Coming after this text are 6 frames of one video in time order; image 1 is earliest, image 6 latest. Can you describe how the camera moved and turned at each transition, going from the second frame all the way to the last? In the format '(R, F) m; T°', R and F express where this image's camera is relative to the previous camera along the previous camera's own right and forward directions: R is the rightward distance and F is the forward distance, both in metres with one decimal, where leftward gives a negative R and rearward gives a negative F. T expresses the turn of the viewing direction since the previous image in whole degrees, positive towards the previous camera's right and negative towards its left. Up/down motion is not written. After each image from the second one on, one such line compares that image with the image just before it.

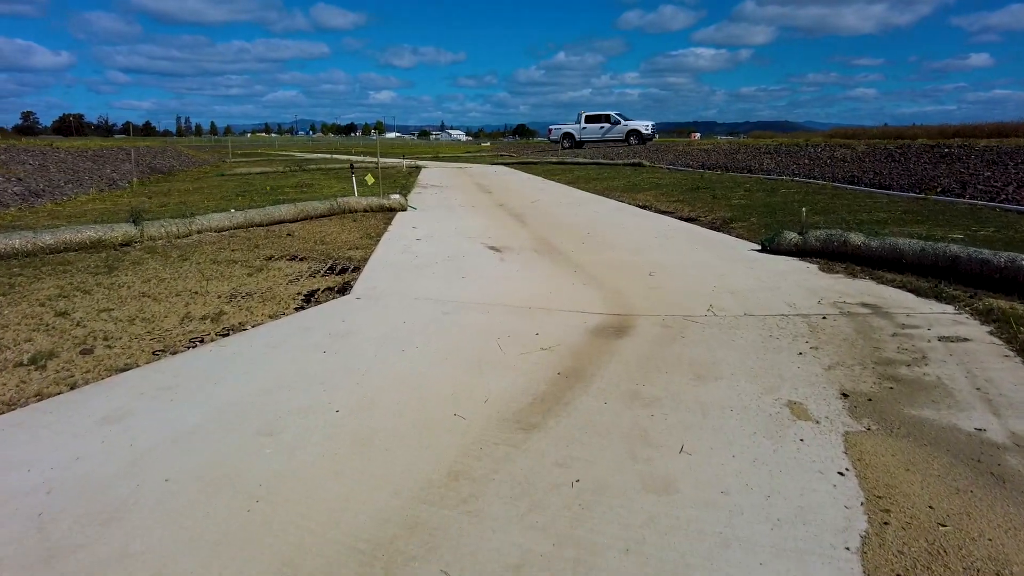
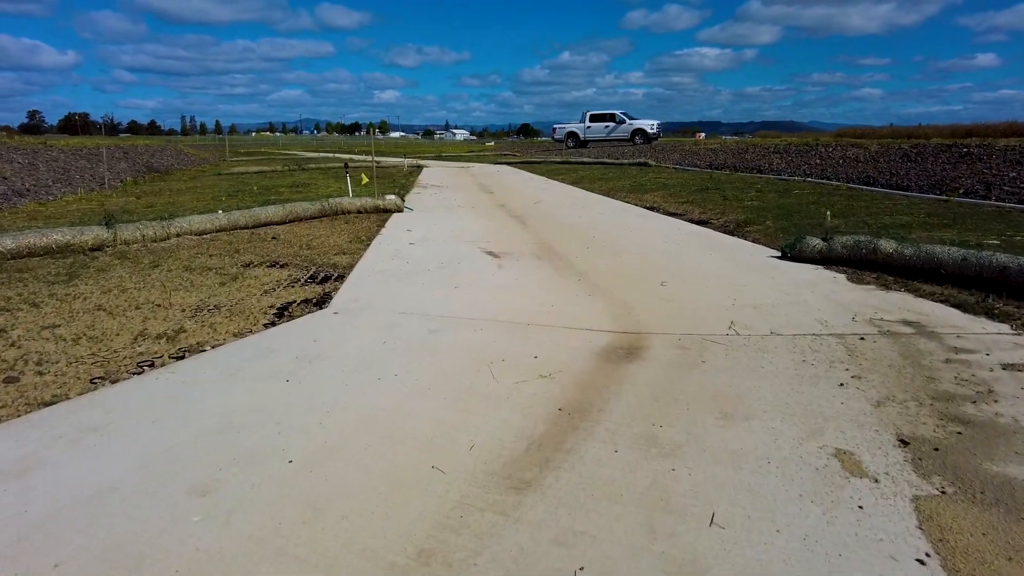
(+0.1, +0.5) m; 0°
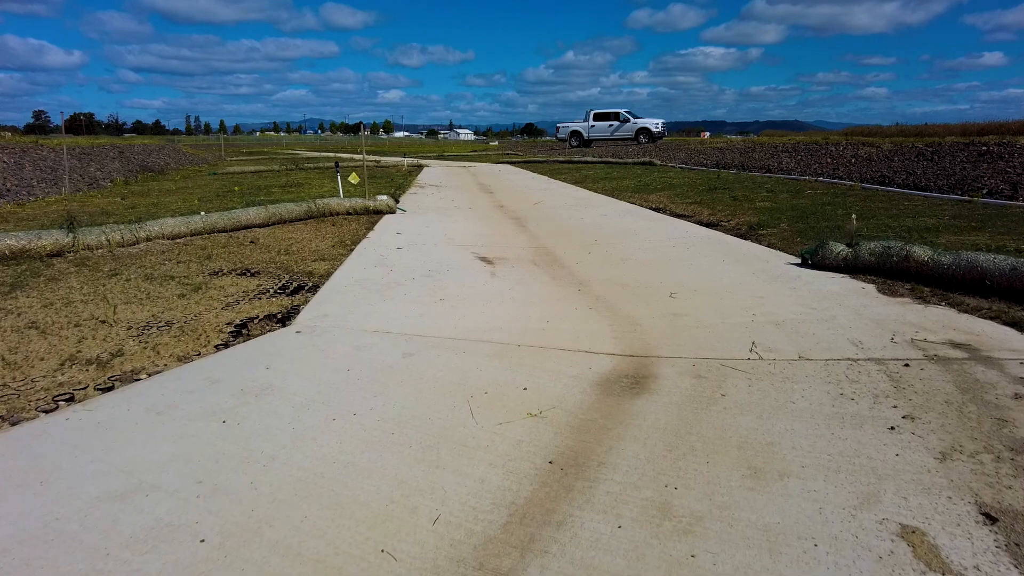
(+0.1, +0.6) m; 0°
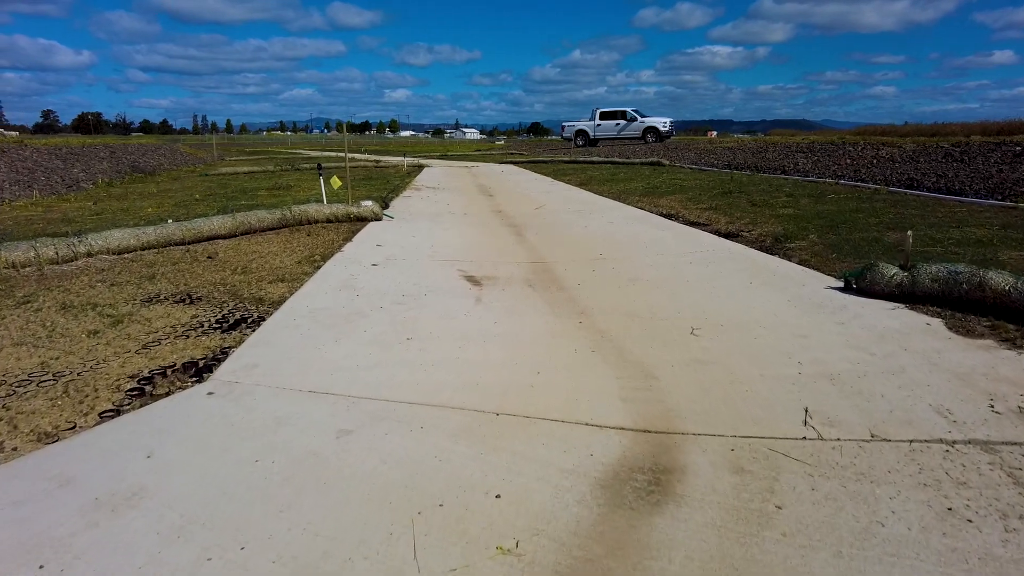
(+0.1, +0.9) m; -1°
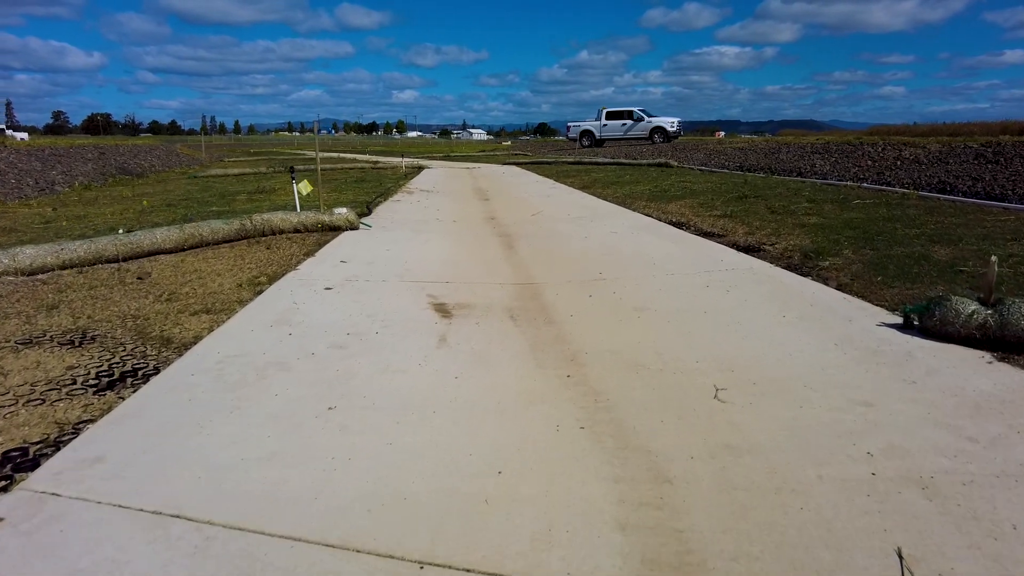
(+0.2, +1.0) m; -1°
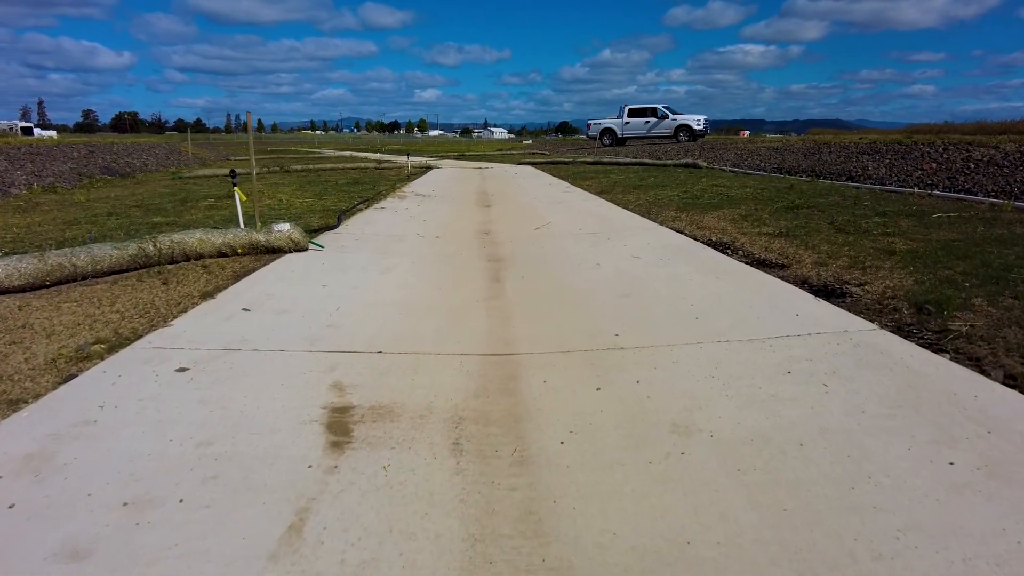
(+0.3, +2.0) m; -2°
